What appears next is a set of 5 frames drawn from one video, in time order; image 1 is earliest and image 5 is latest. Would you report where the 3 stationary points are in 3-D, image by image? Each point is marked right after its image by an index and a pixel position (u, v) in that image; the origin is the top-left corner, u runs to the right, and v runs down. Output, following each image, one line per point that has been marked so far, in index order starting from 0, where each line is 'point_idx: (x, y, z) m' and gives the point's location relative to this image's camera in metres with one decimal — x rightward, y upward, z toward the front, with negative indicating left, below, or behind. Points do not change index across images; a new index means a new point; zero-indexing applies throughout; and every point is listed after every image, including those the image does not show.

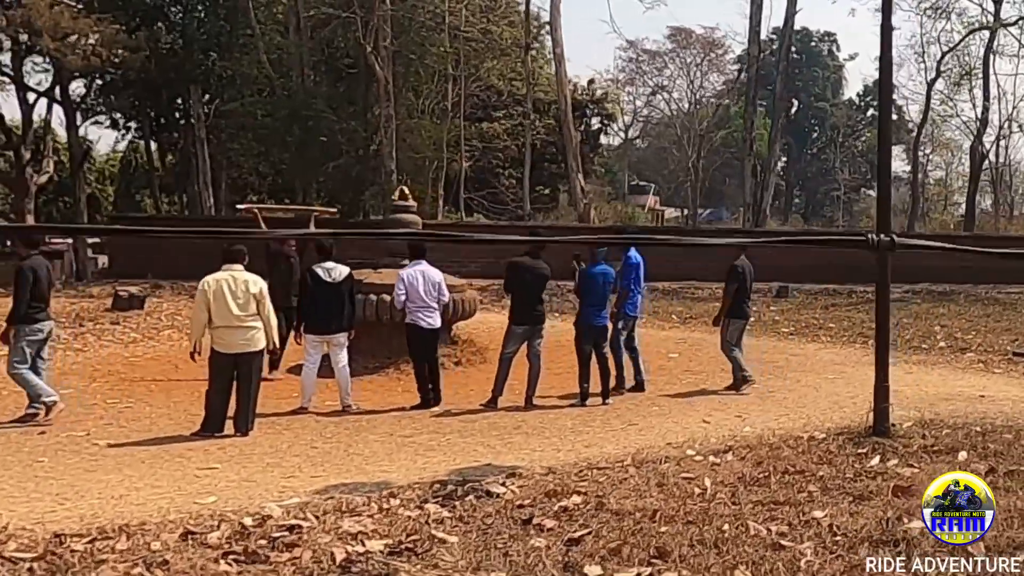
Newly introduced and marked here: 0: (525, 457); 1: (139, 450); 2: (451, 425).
0: (+0.1, -1.0, +9.0) m
1: (-2.3, -1.0, +9.2) m
2: (-0.4, -0.9, +10.0) m
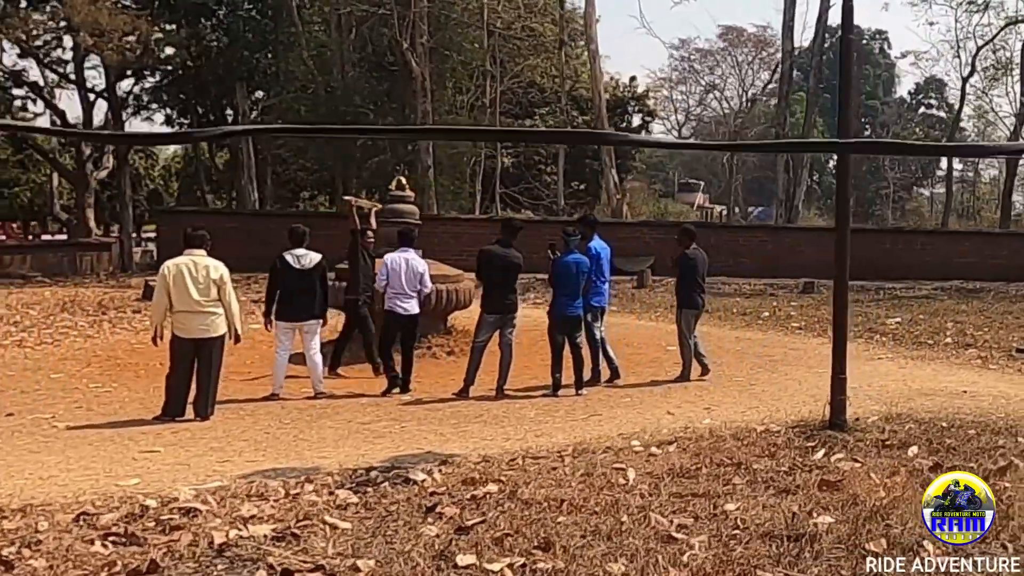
0: (-0.2, -0.9, +8.9) m
1: (-2.6, -0.9, +9.3) m
2: (-0.6, -0.8, +9.9) m
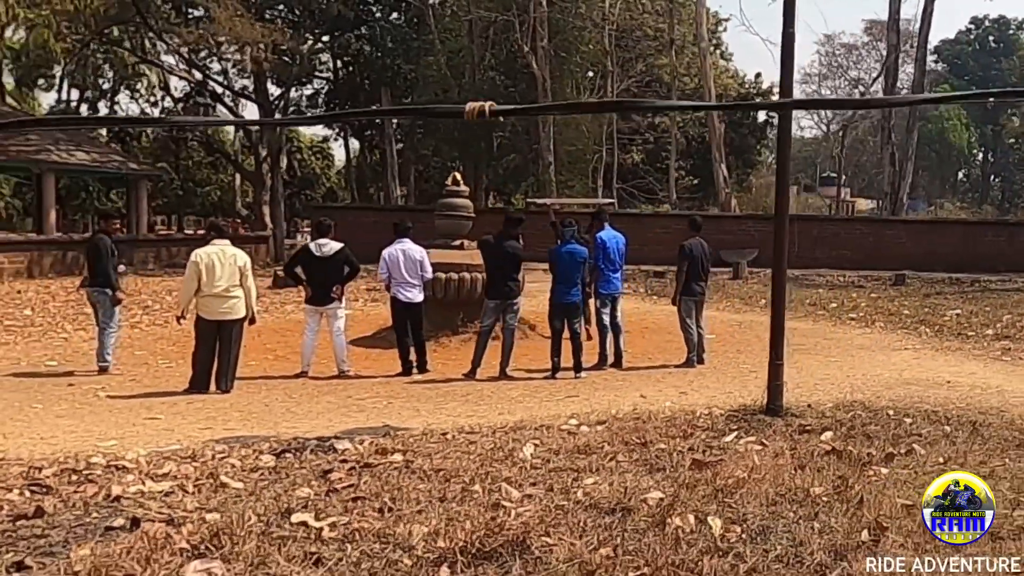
0: (-0.5, -0.9, +9.7) m
1: (-2.8, -0.8, +10.6) m
2: (-0.7, -0.7, +10.8) m
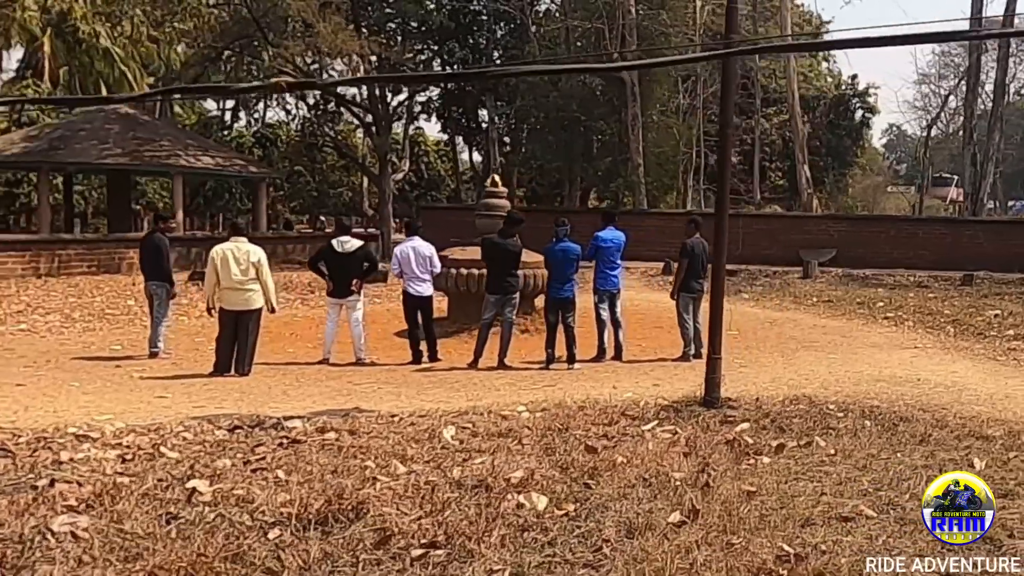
0: (-0.8, -0.8, +10.4) m
1: (-2.8, -0.8, +11.7) m
2: (-0.8, -0.7, +11.5) m
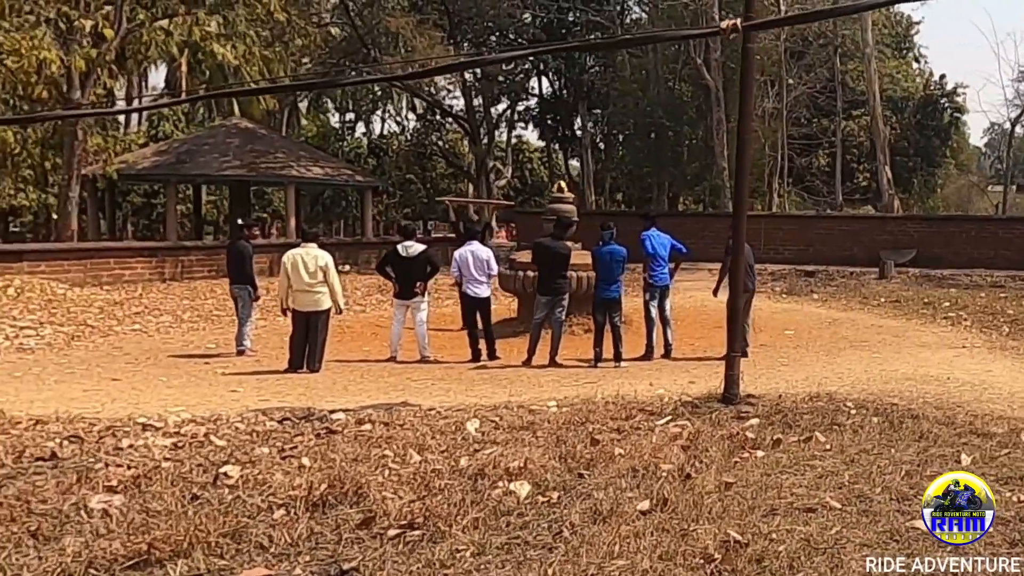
0: (-0.5, -0.8, +11.1) m
1: (-2.4, -0.8, +12.6) m
2: (-0.4, -0.7, +12.2) m
